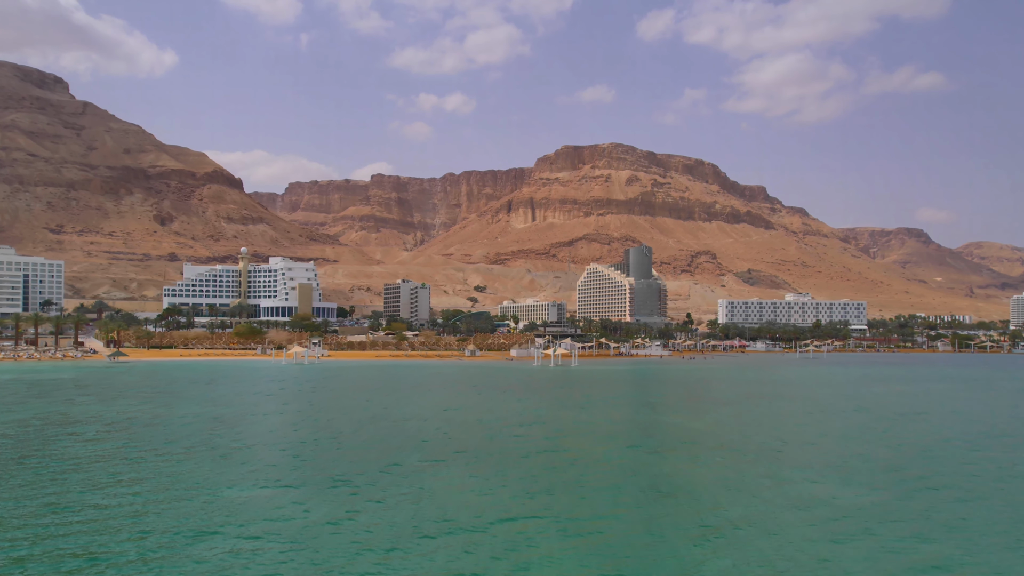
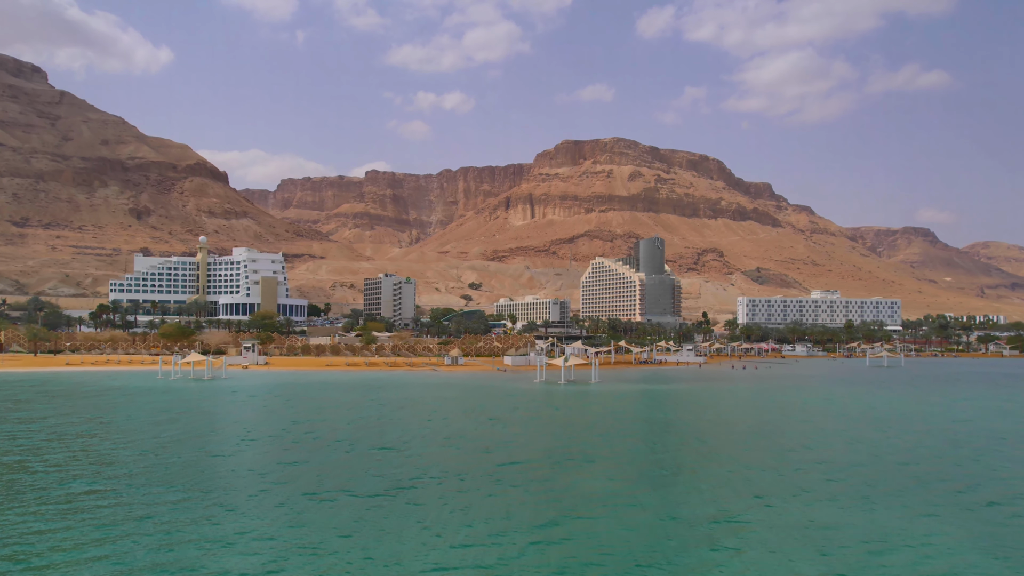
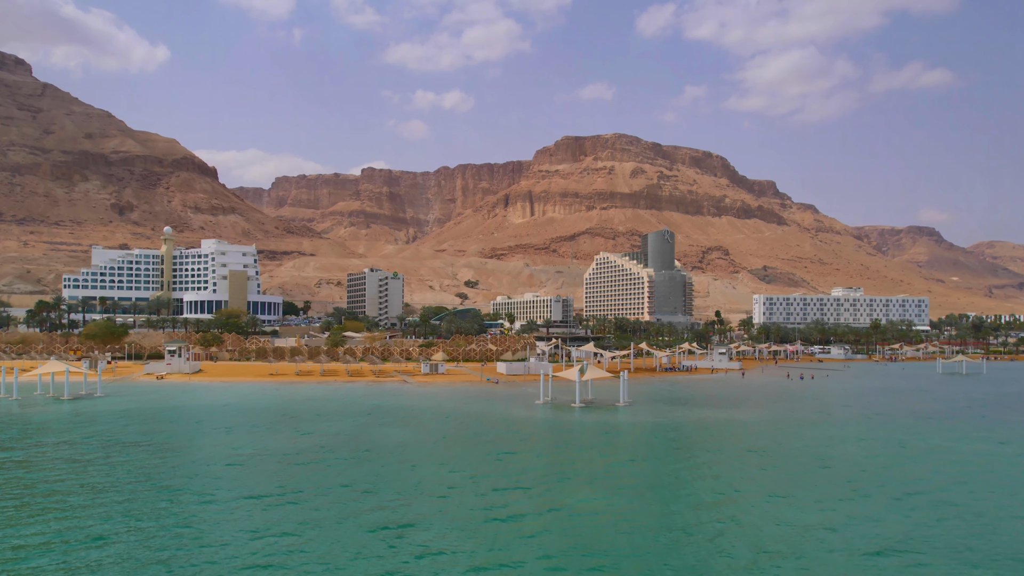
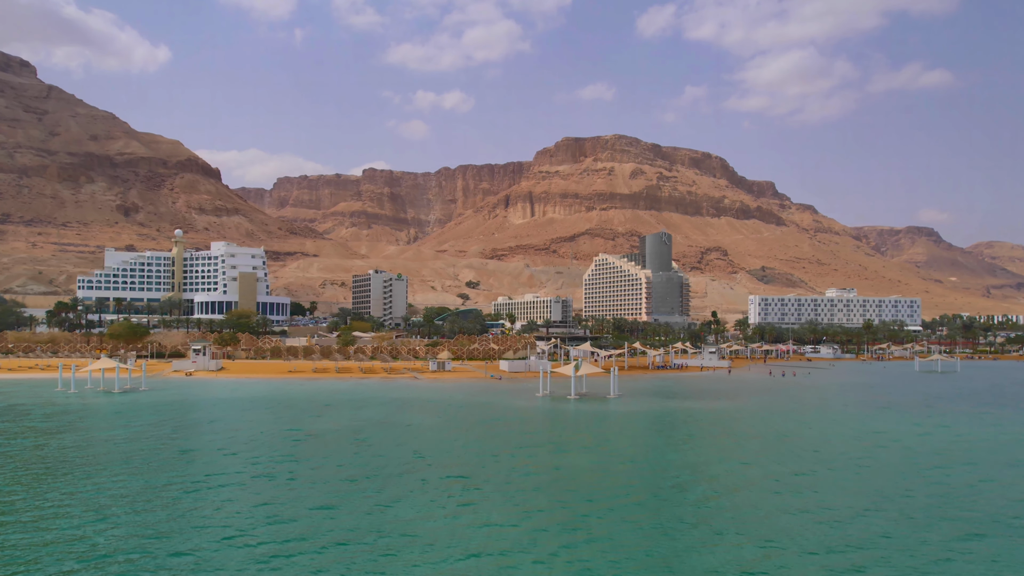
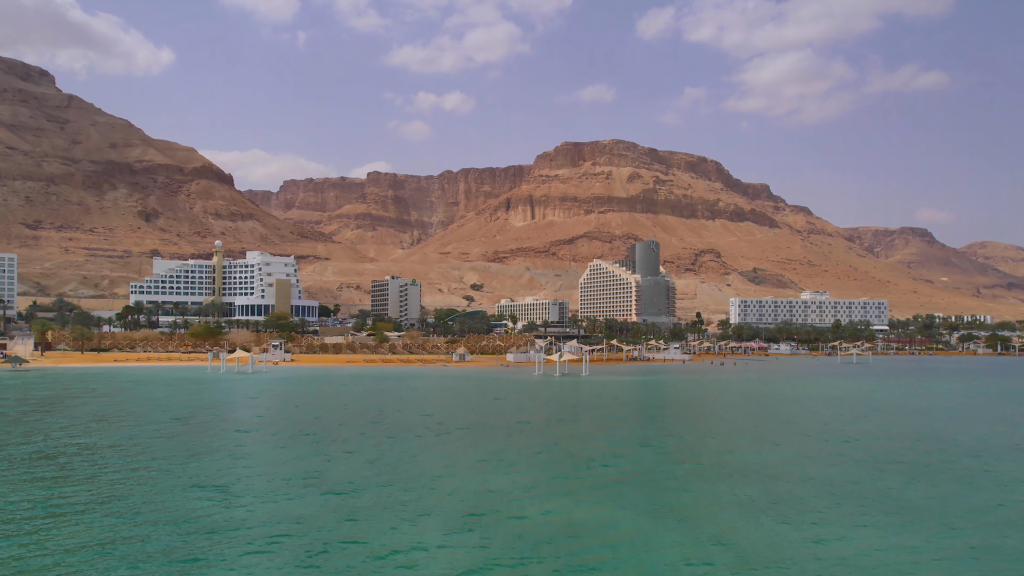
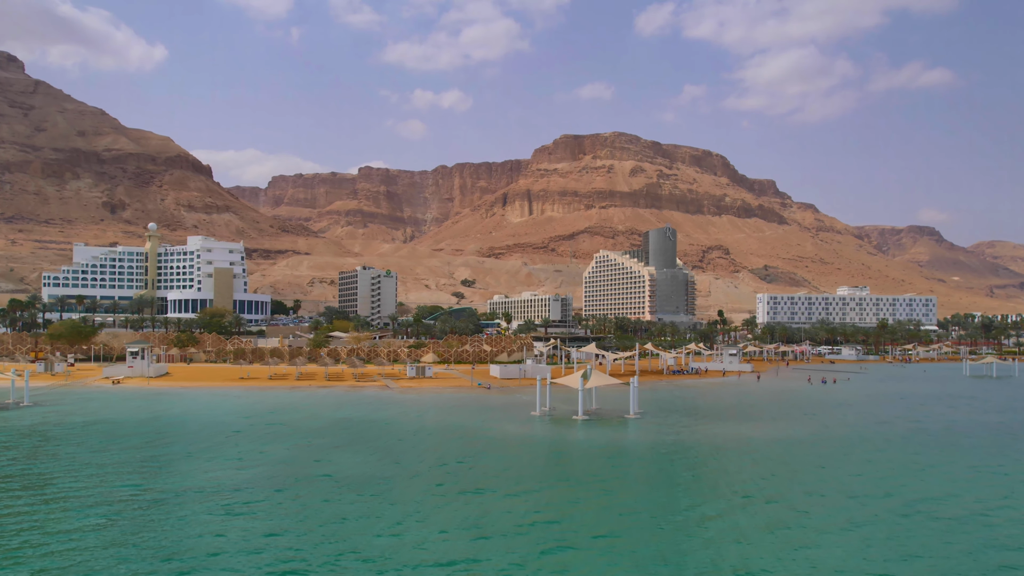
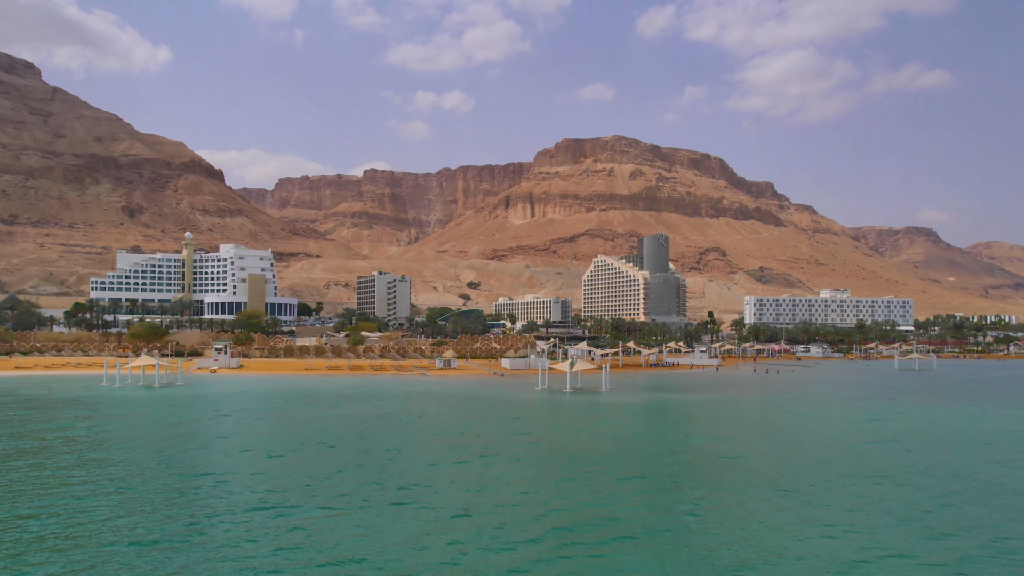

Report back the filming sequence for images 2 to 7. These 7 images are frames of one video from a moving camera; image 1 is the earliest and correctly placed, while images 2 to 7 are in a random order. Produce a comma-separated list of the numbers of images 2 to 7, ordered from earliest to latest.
5, 2, 7, 4, 3, 6
